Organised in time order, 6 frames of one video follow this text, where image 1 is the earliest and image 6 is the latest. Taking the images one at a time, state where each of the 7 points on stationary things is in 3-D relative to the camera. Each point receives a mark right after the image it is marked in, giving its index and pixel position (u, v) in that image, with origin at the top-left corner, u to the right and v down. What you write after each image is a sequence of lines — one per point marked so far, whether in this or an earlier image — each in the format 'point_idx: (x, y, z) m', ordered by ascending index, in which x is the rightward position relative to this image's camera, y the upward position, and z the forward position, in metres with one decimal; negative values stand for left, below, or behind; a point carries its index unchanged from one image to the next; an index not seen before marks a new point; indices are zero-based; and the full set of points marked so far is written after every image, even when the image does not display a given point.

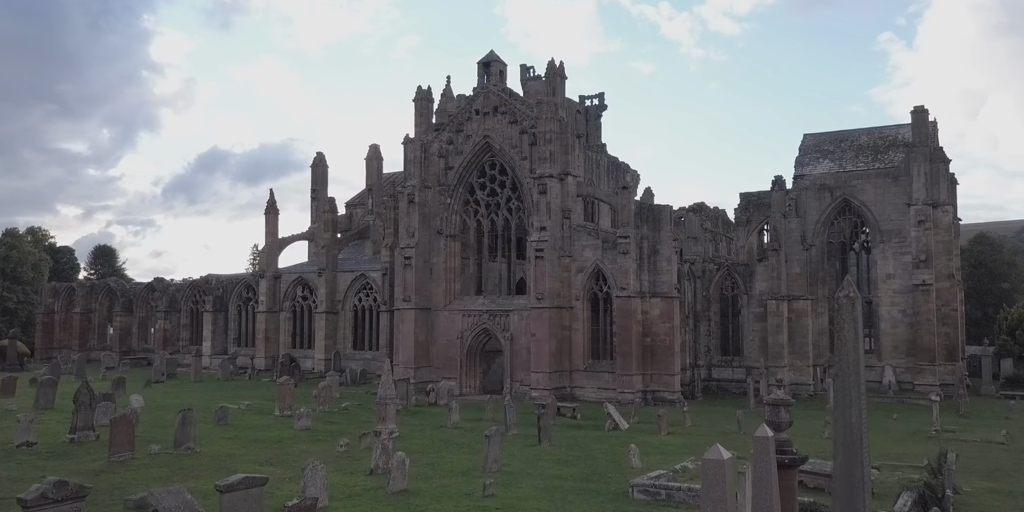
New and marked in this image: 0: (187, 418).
0: (-7.9, -3.9, +17.4) m
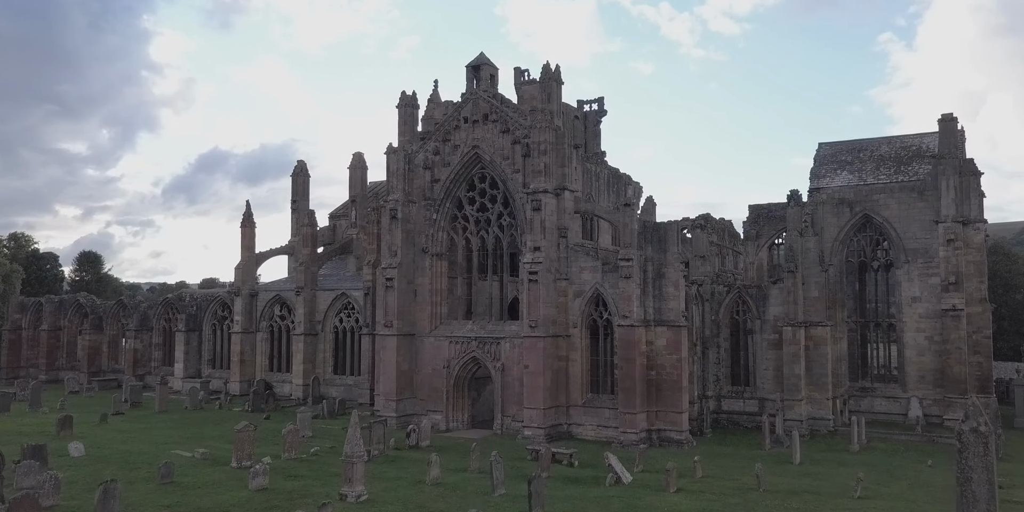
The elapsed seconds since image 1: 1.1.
0: (-8.3, -4.8, +14.7) m
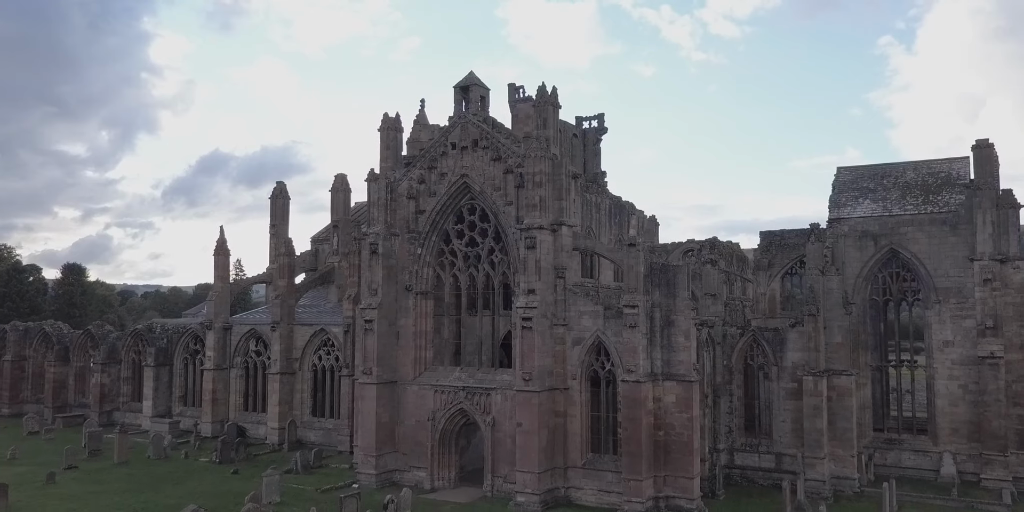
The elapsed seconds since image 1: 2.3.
0: (-8.6, -6.2, +11.9) m
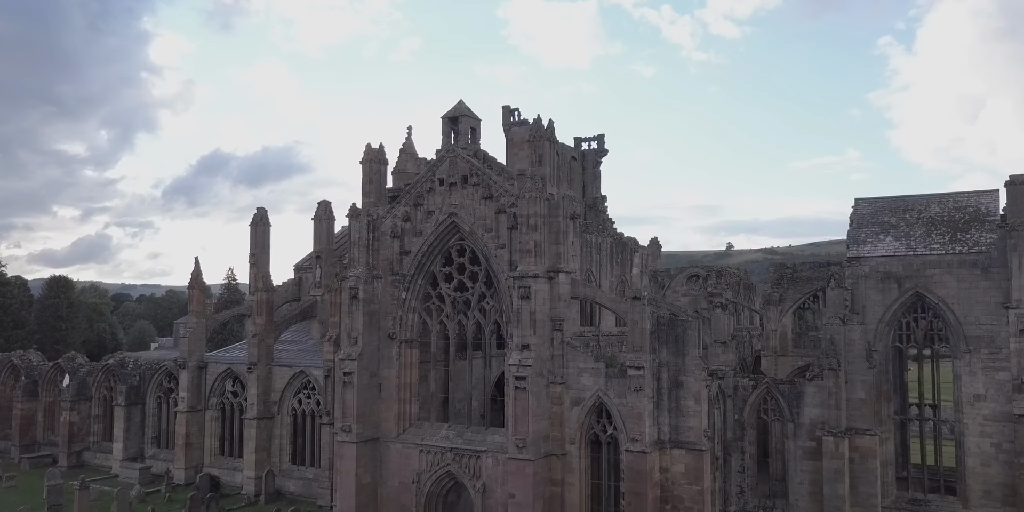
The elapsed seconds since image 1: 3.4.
0: (-8.8, -7.8, +9.7) m
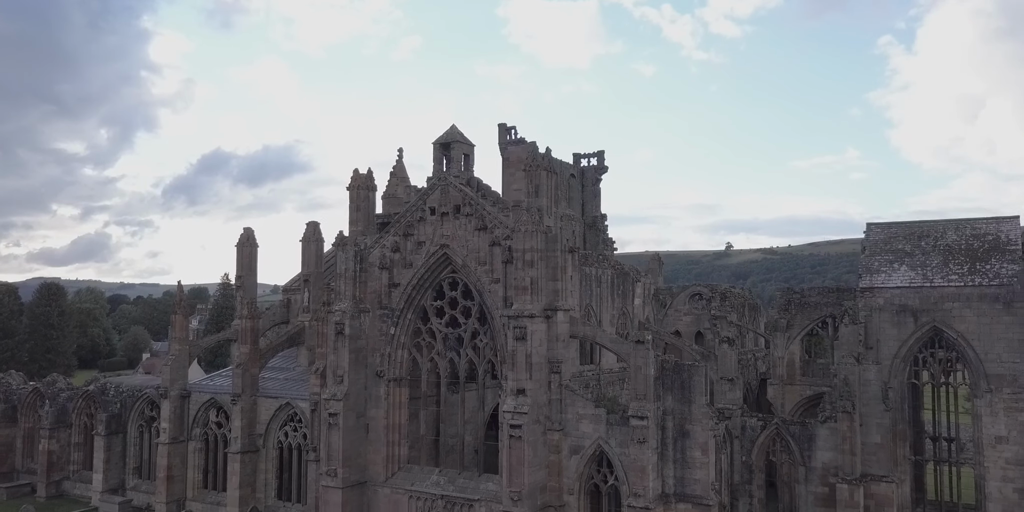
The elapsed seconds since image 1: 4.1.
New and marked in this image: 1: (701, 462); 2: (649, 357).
0: (-9.0, -8.9, +8.3) m
1: (+5.1, -5.6, +19.6) m
2: (+3.7, -2.8, +19.7) m
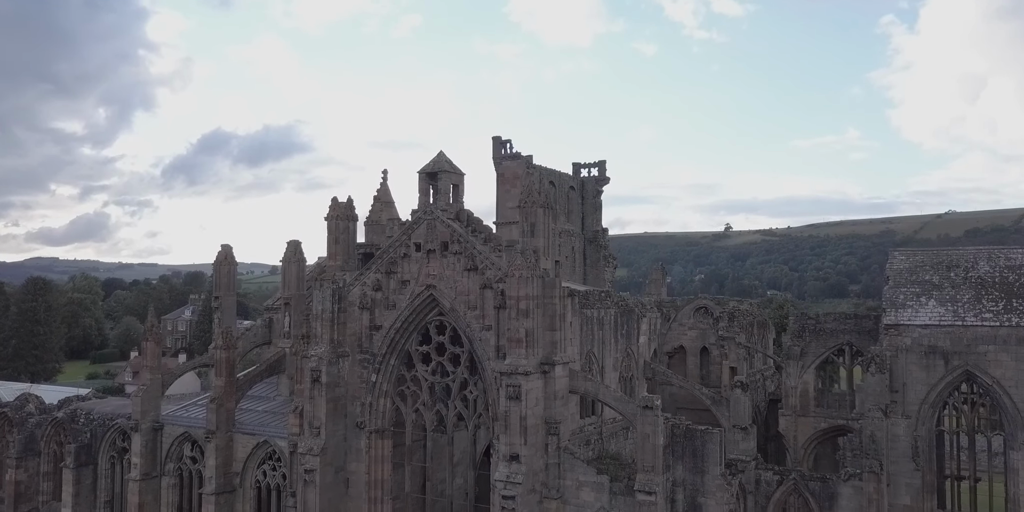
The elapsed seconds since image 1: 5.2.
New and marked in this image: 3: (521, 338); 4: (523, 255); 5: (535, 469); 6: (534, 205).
0: (-9.2, -10.6, +6.3) m
1: (+4.9, -7.0, +17.5) m
2: (+3.5, -4.1, +17.5) m
3: (+0.2, -2.2, +18.9) m
4: (+0.3, 0.0, +19.2) m
5: (+0.6, -5.6, +18.9) m
6: (+0.6, +1.4, +19.5) m
